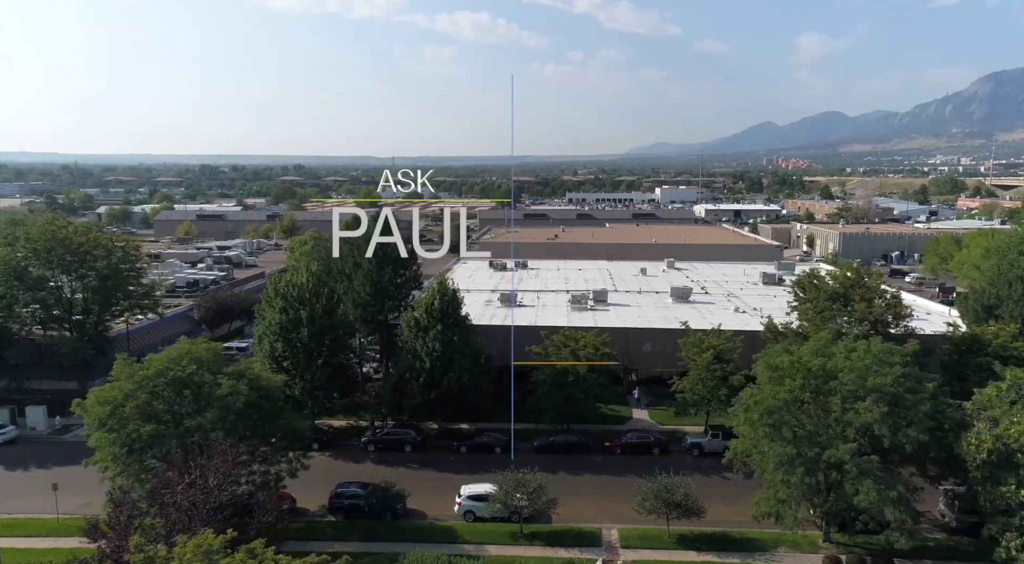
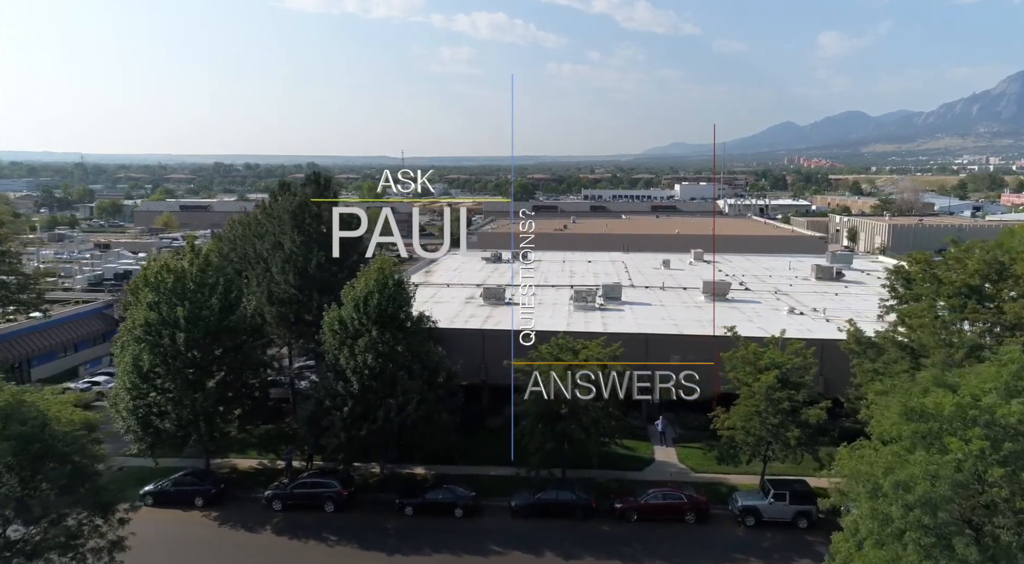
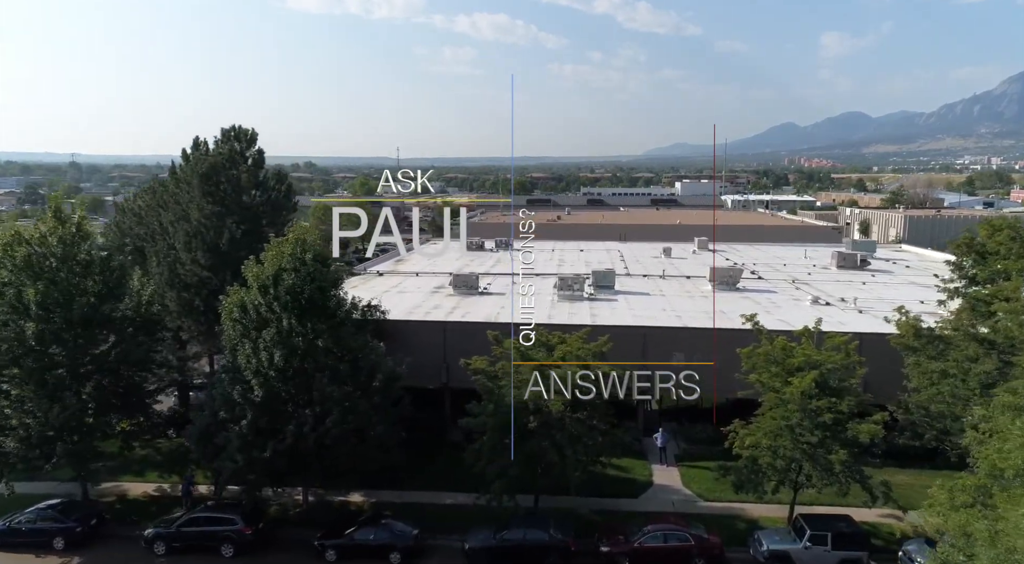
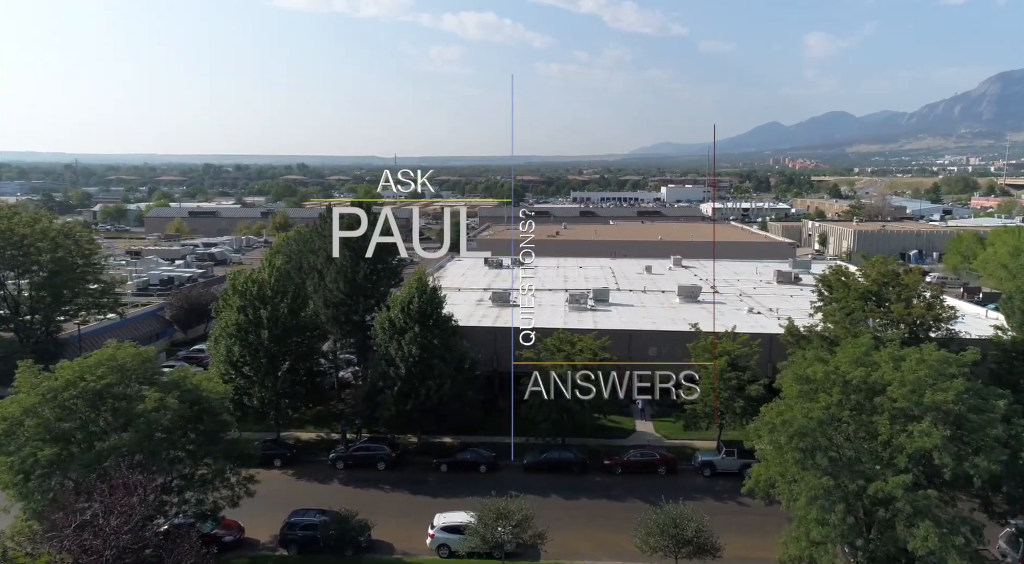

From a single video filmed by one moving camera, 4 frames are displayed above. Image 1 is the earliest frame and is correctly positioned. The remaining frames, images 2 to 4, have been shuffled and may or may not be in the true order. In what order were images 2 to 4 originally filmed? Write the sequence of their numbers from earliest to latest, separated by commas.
4, 2, 3
